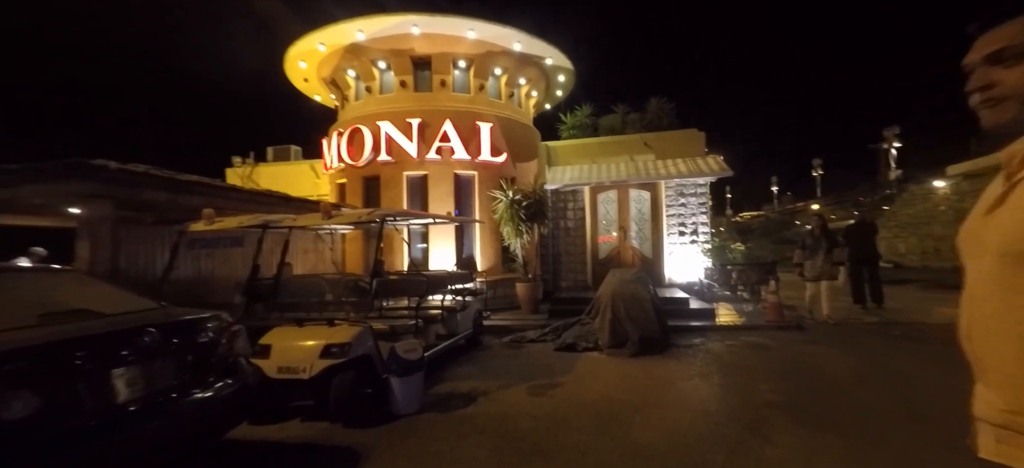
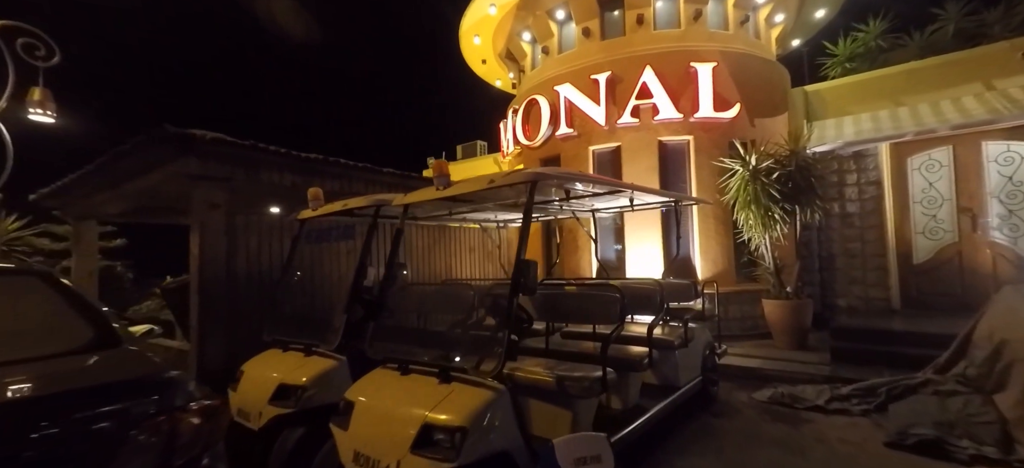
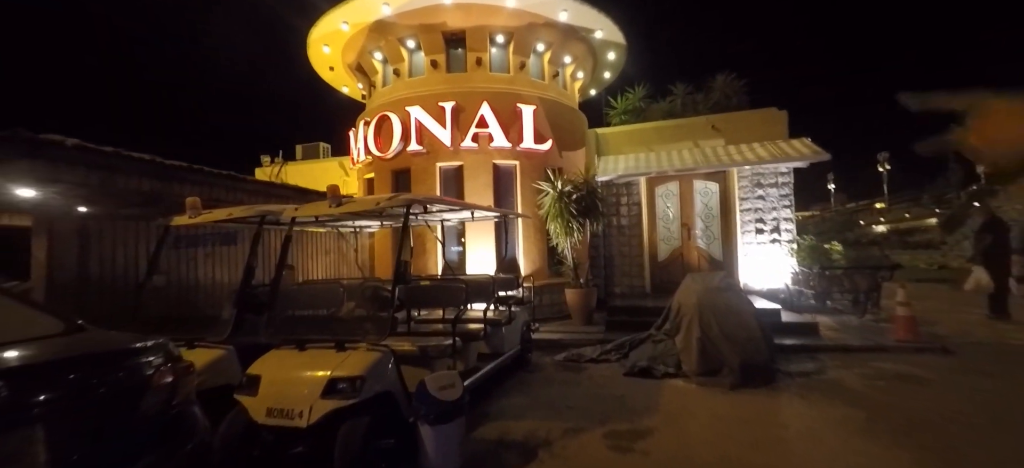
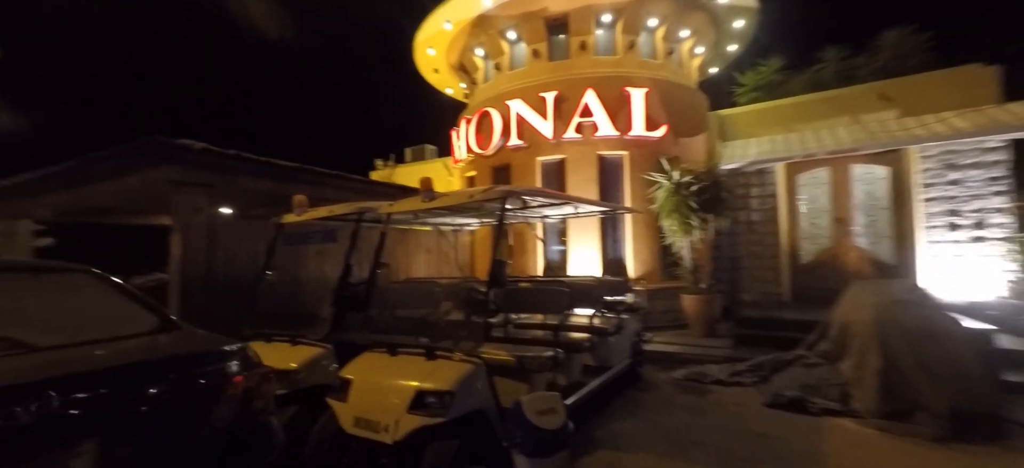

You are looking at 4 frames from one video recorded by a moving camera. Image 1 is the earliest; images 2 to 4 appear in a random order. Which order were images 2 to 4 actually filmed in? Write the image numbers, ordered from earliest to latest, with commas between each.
3, 4, 2
